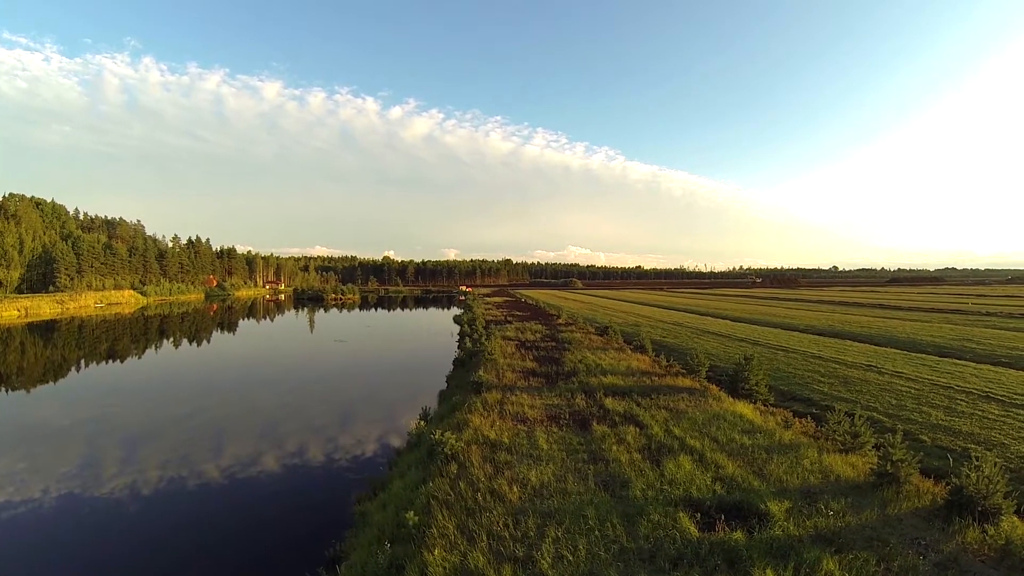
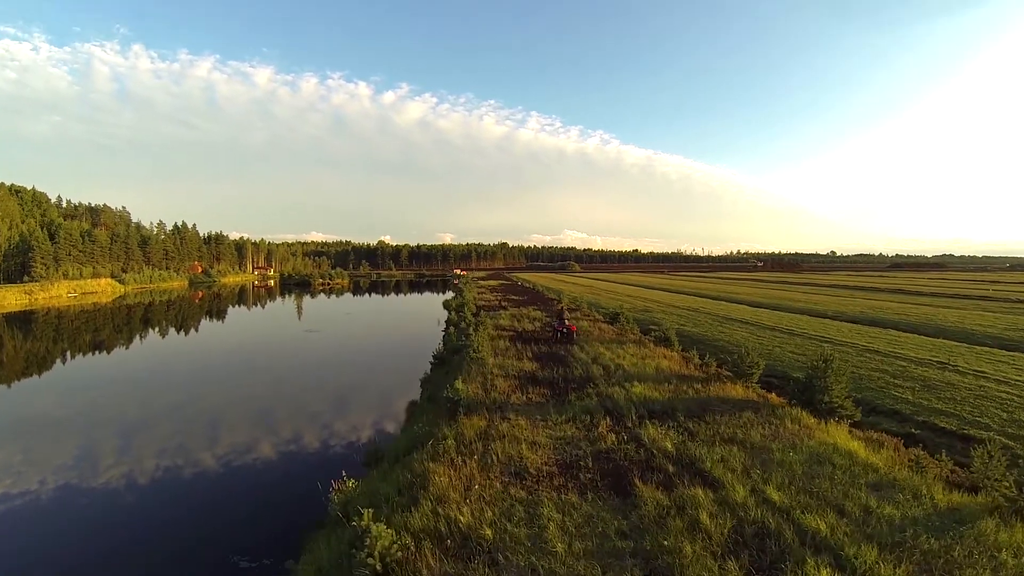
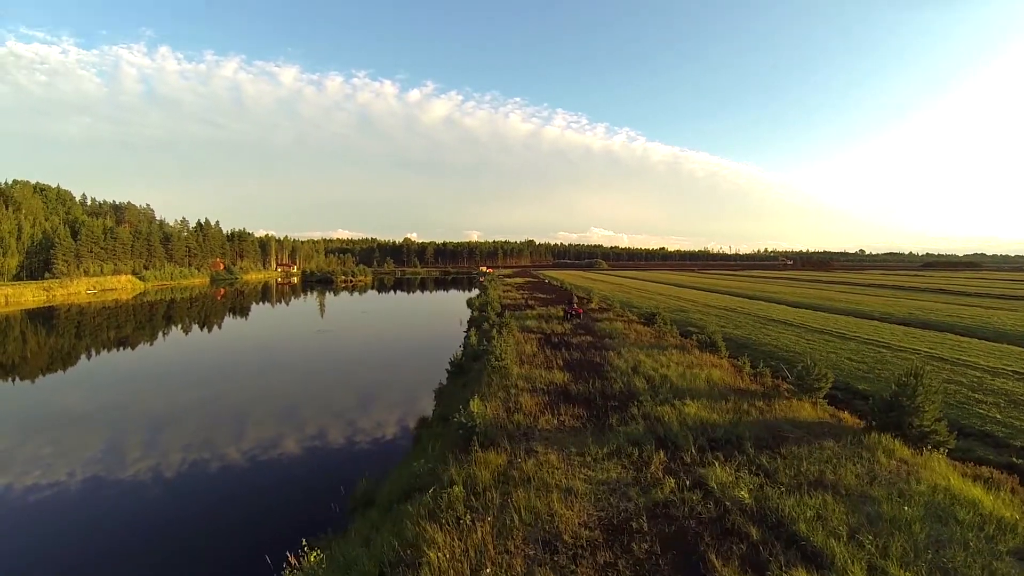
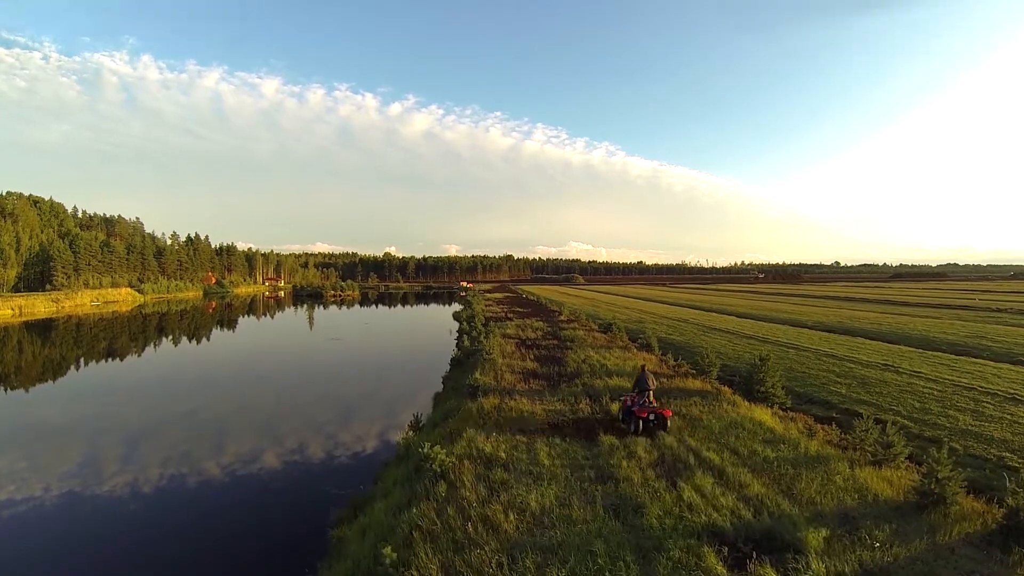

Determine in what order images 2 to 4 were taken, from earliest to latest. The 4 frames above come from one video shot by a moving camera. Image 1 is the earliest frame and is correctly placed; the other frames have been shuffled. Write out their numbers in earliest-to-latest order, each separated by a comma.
4, 2, 3
